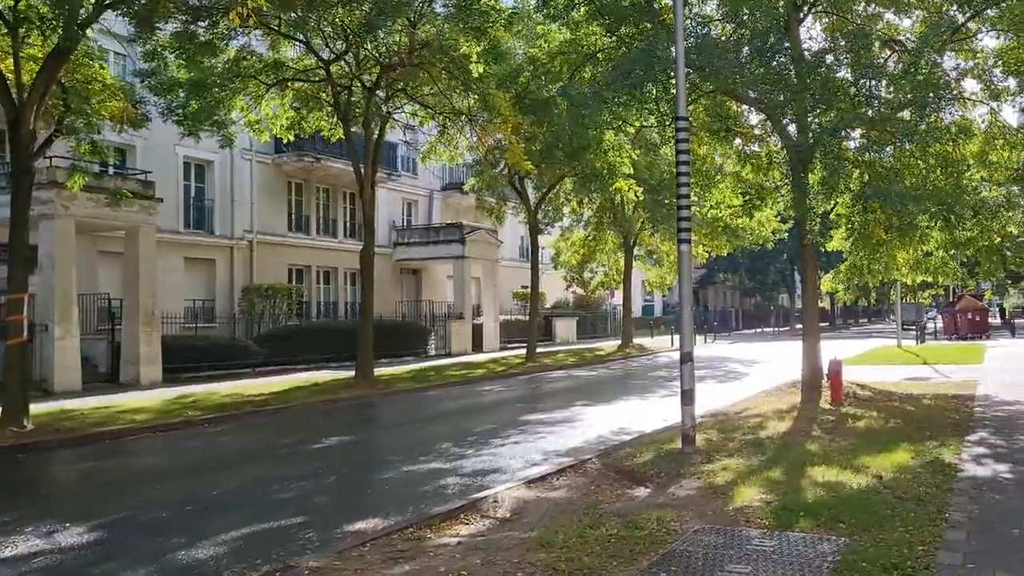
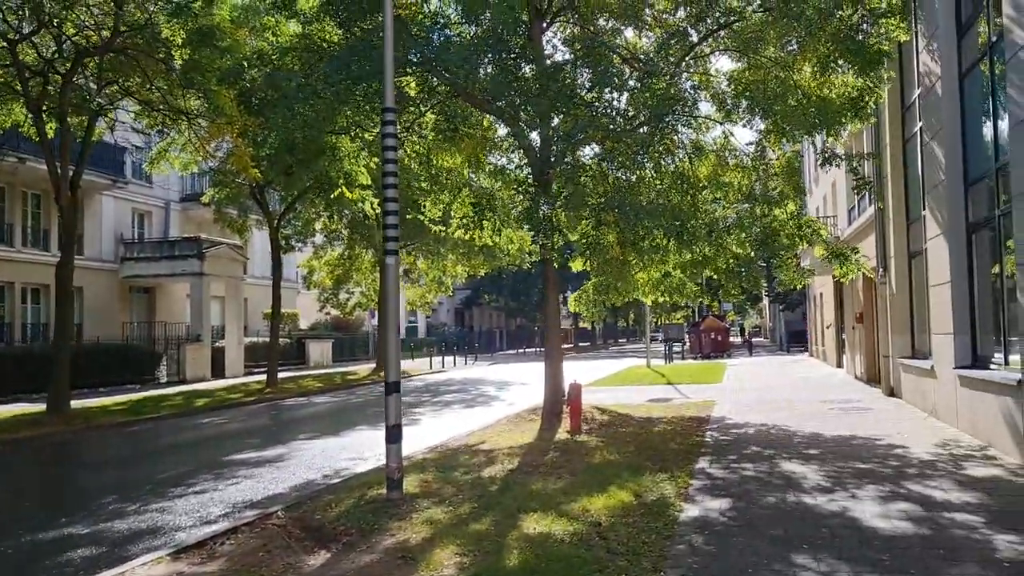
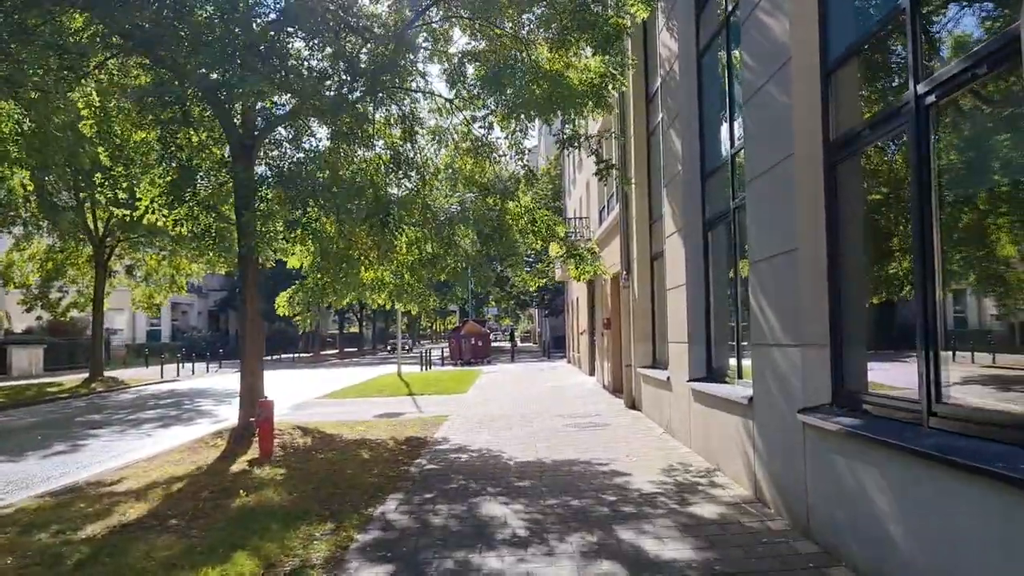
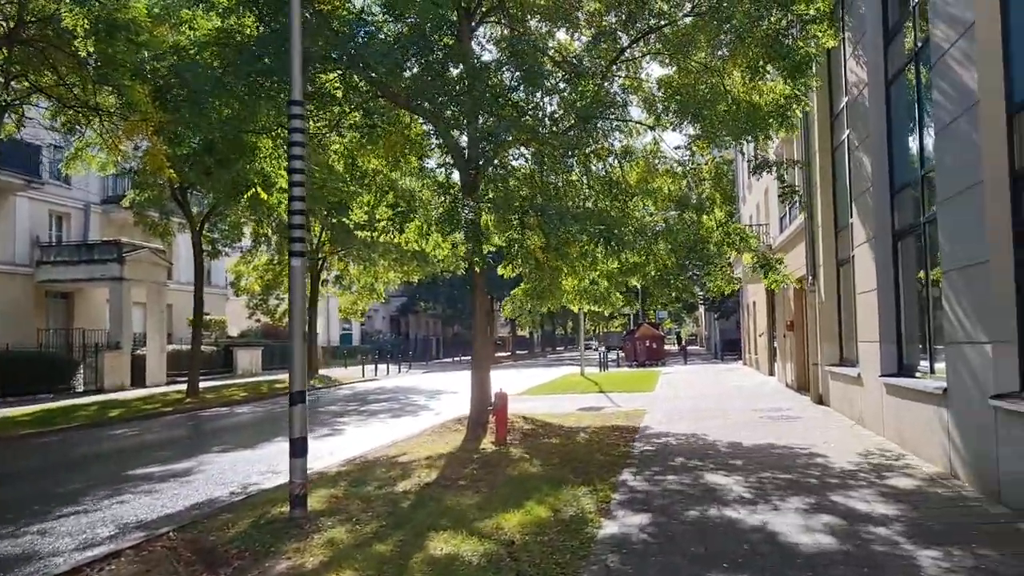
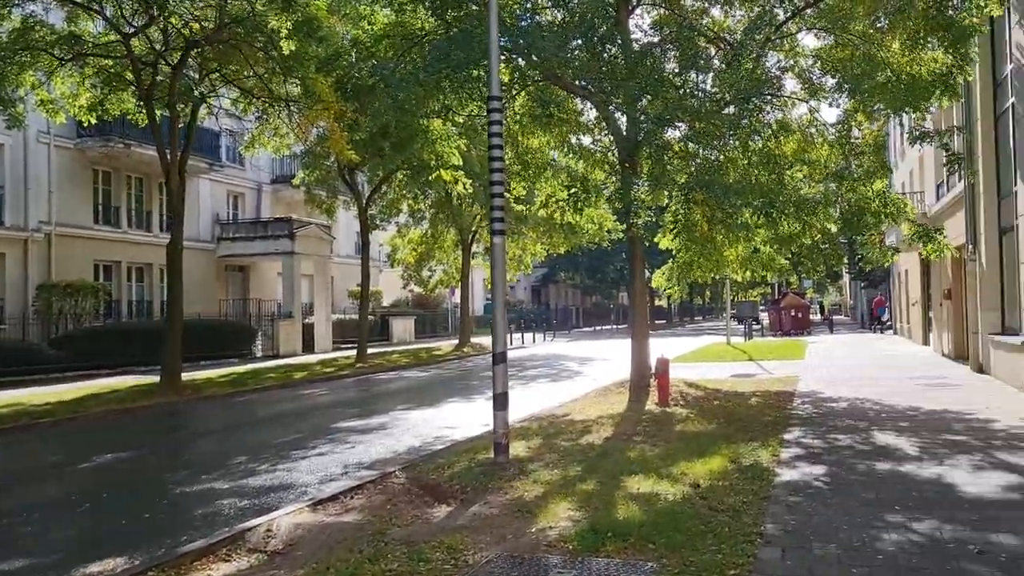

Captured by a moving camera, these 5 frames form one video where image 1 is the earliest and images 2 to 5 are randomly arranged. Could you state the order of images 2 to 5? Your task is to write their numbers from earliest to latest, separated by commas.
5, 2, 4, 3
